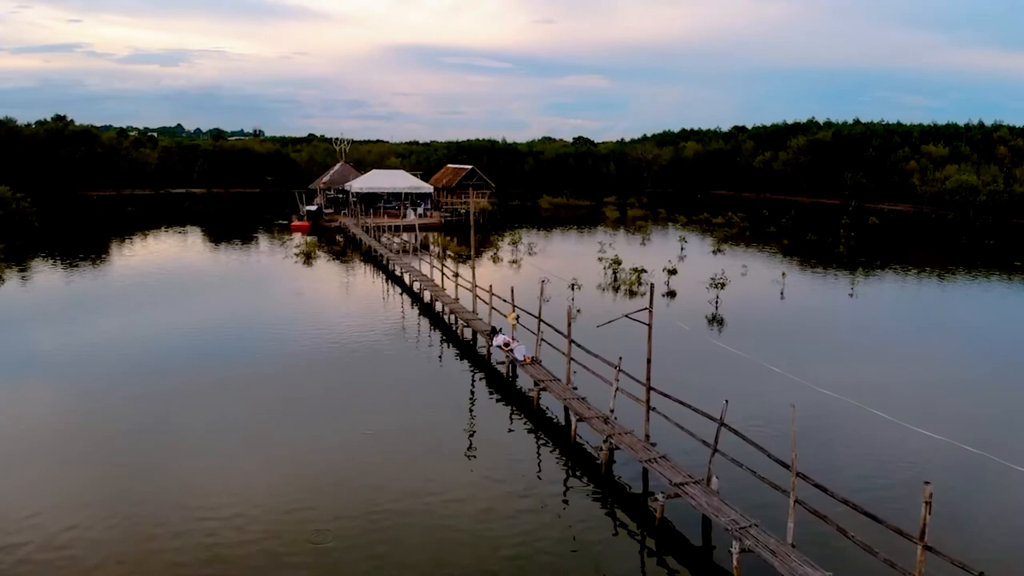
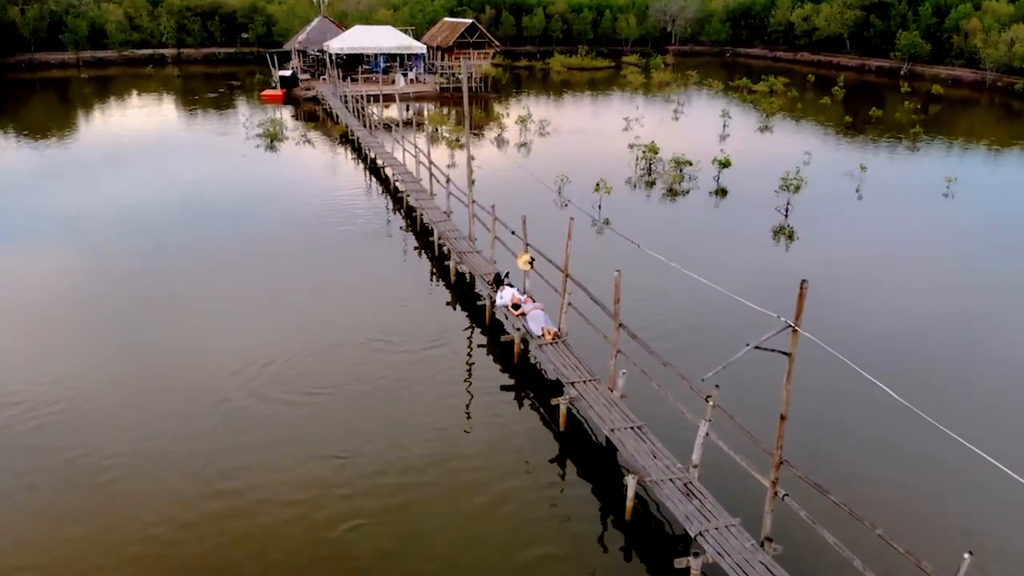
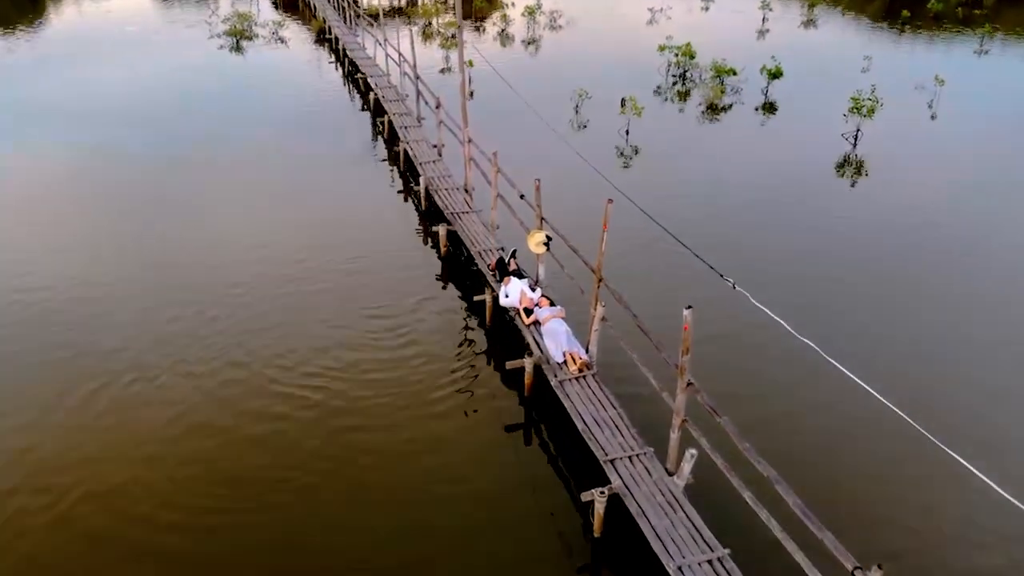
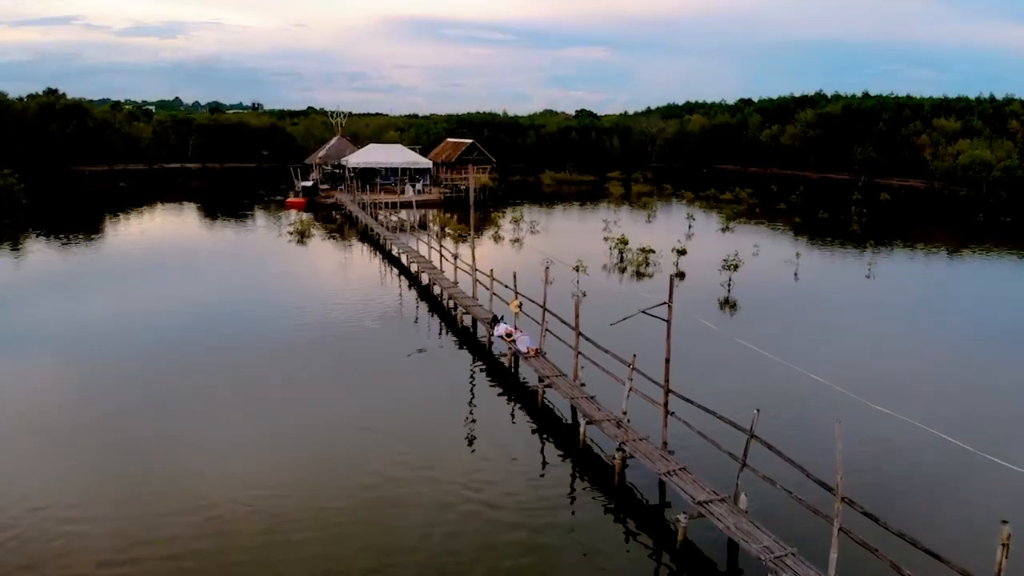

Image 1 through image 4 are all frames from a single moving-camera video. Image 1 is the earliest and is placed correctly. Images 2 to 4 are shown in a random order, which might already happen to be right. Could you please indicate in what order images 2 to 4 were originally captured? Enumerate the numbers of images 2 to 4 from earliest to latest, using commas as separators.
4, 2, 3
